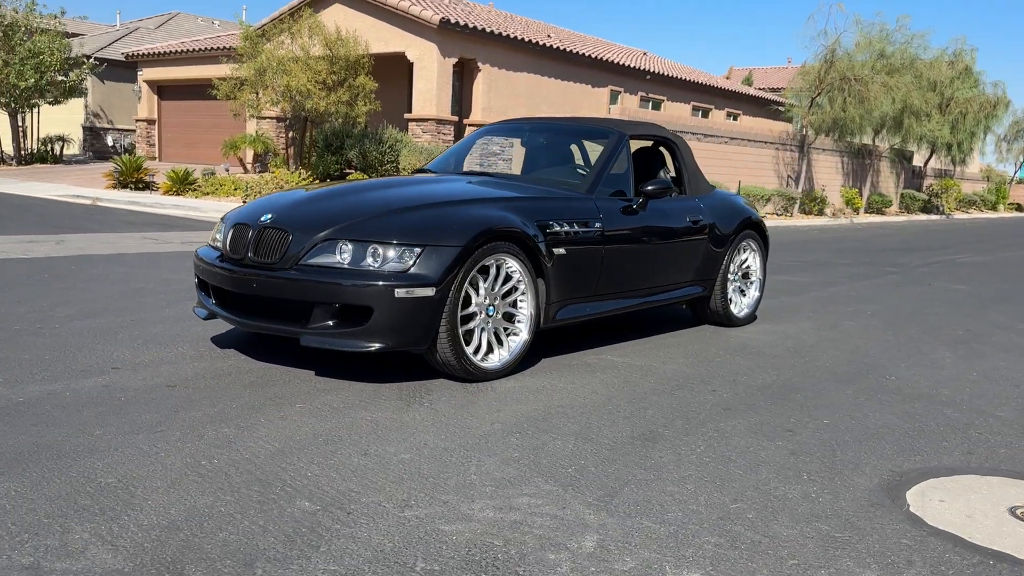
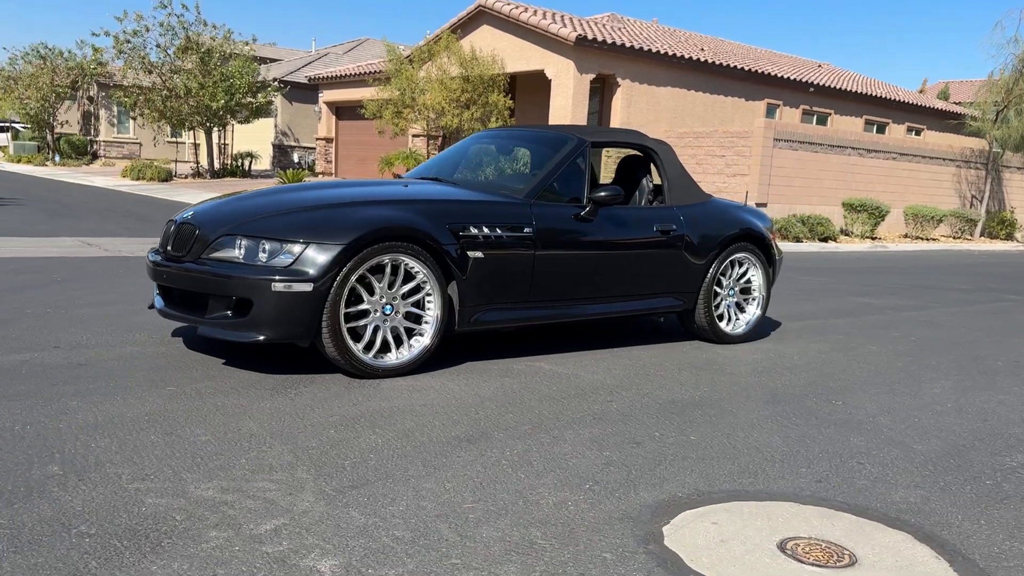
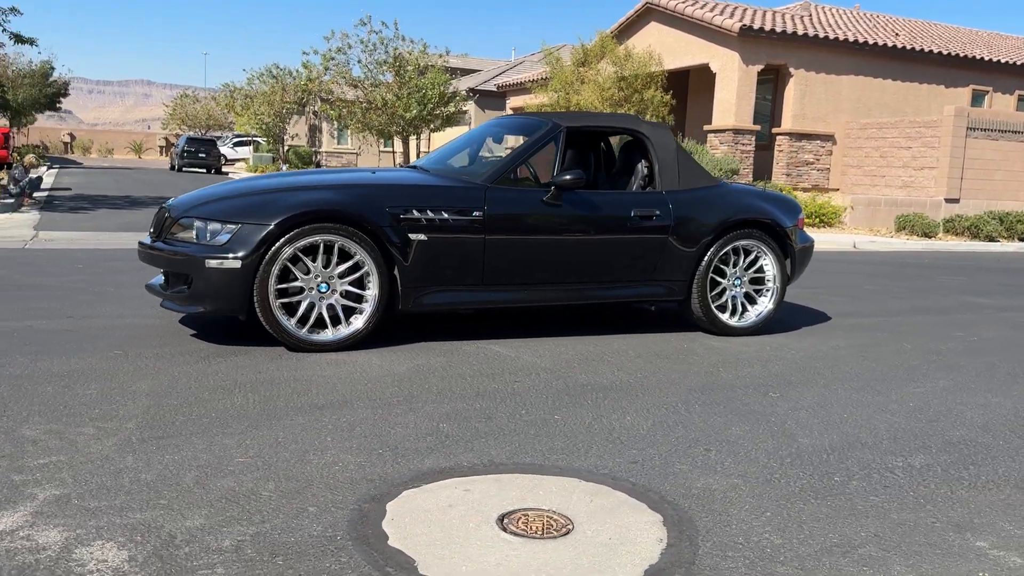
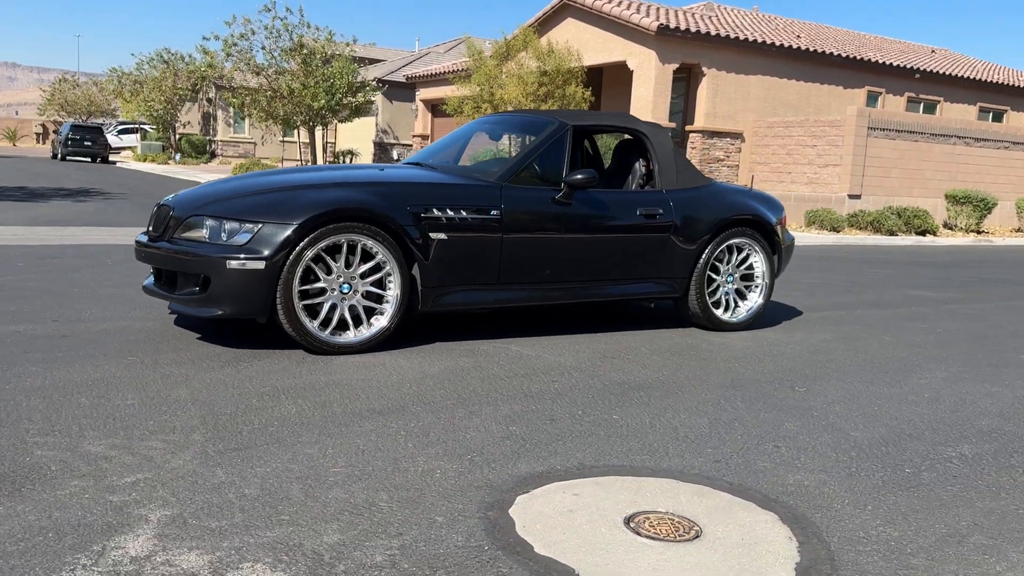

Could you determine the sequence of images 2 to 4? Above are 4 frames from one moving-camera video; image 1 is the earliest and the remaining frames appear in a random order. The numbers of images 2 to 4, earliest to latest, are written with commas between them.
2, 4, 3
